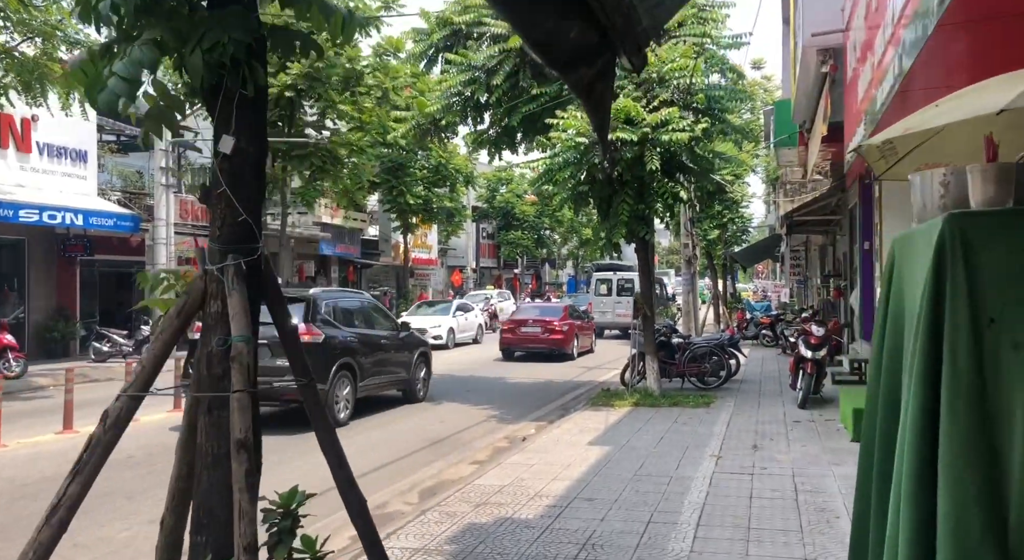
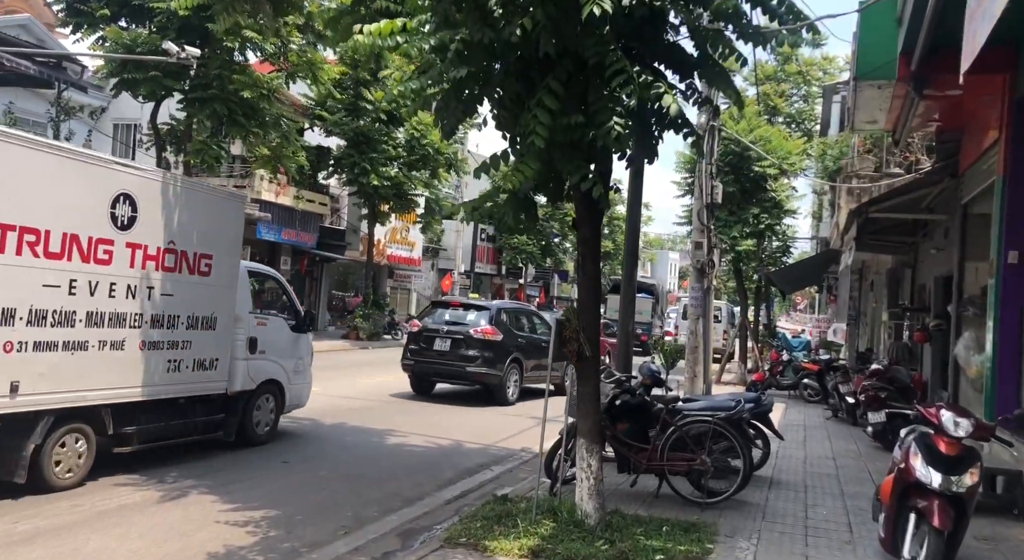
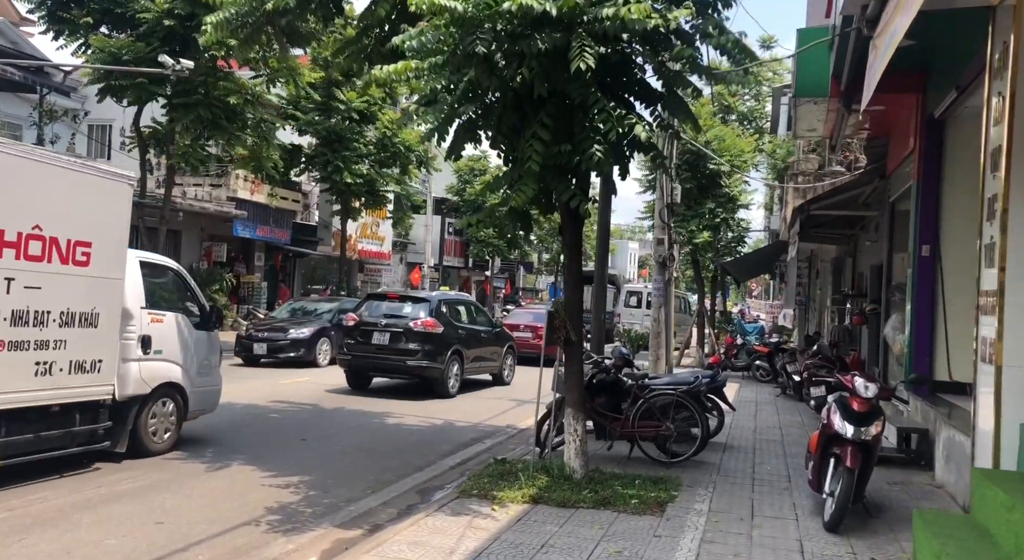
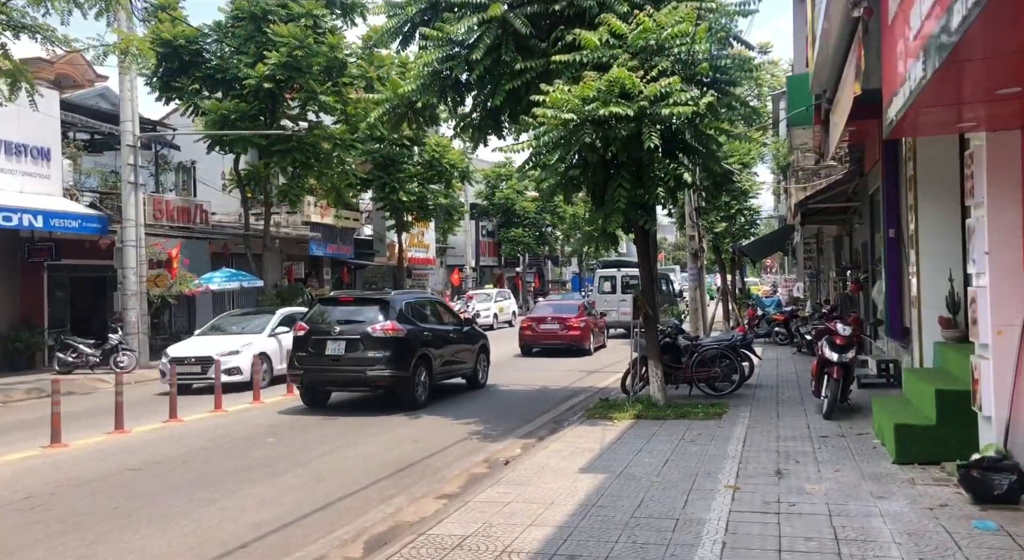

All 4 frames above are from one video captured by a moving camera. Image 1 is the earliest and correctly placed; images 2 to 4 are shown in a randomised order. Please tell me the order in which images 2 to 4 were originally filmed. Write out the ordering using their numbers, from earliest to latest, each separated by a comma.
4, 3, 2
